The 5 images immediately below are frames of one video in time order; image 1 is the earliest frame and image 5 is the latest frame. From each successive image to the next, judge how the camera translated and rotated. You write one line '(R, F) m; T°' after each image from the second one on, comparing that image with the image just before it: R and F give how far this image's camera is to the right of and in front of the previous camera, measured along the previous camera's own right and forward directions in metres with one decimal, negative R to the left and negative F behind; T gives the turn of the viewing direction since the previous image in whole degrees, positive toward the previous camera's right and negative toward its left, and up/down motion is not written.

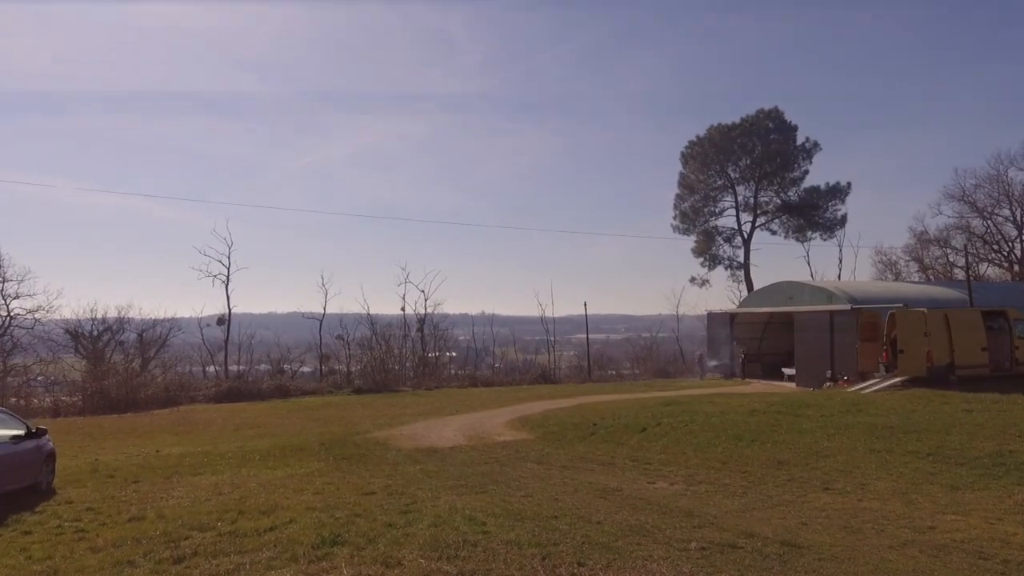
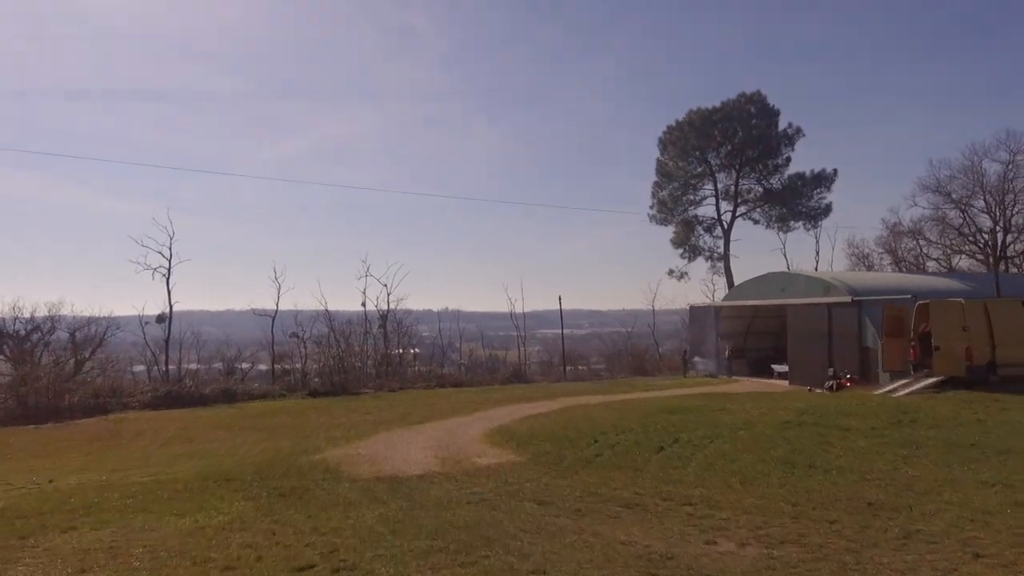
(-0.3, +2.5) m; +3°
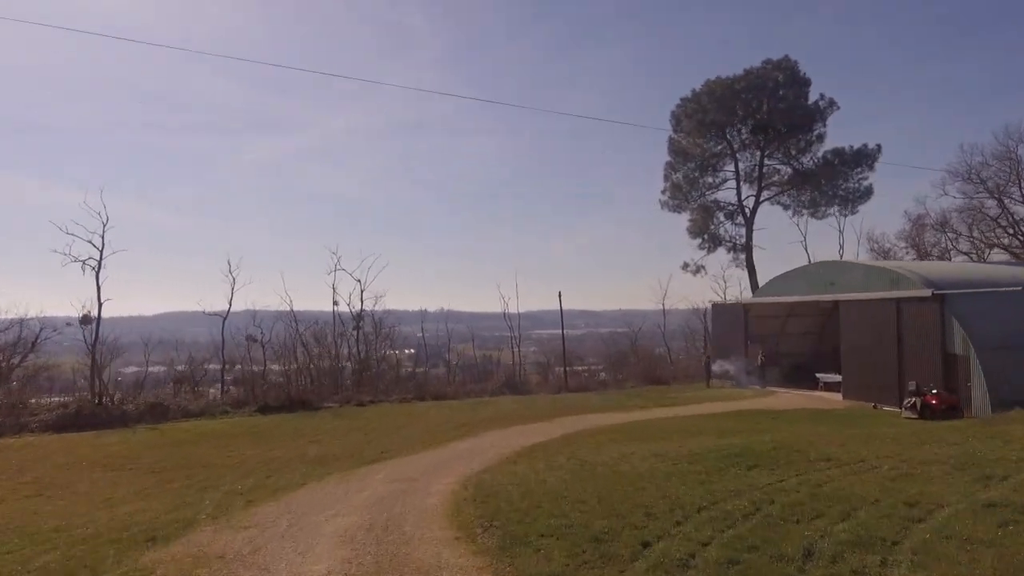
(+0.1, +5.0) m; 0°
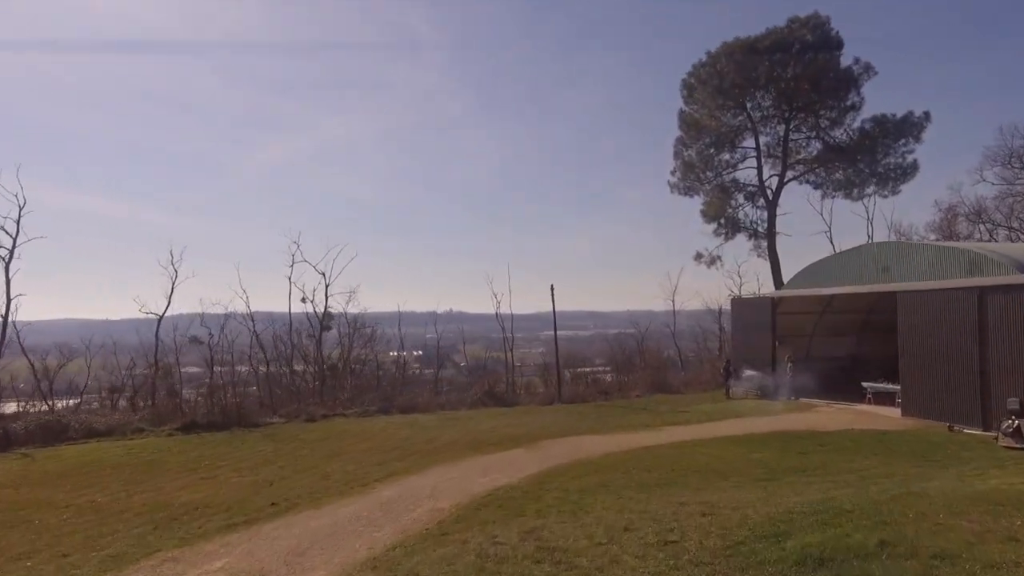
(+0.8, +4.4) m; -1°
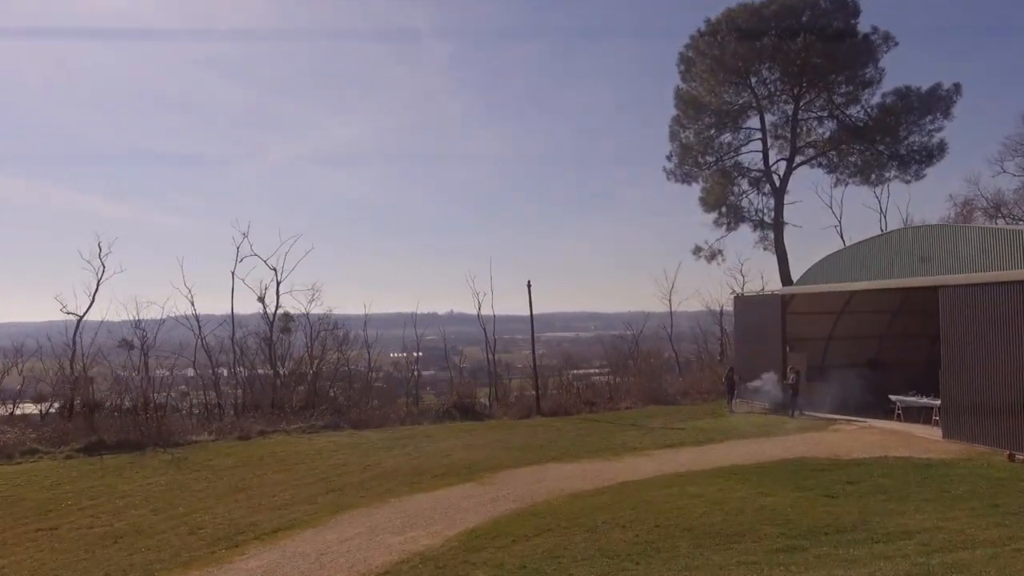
(+0.9, +3.1) m; 0°
